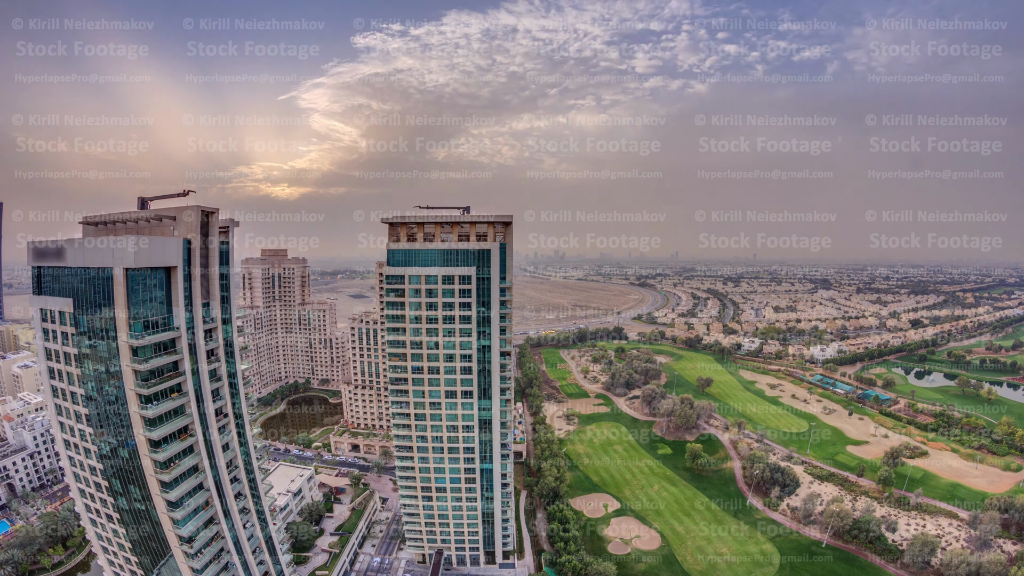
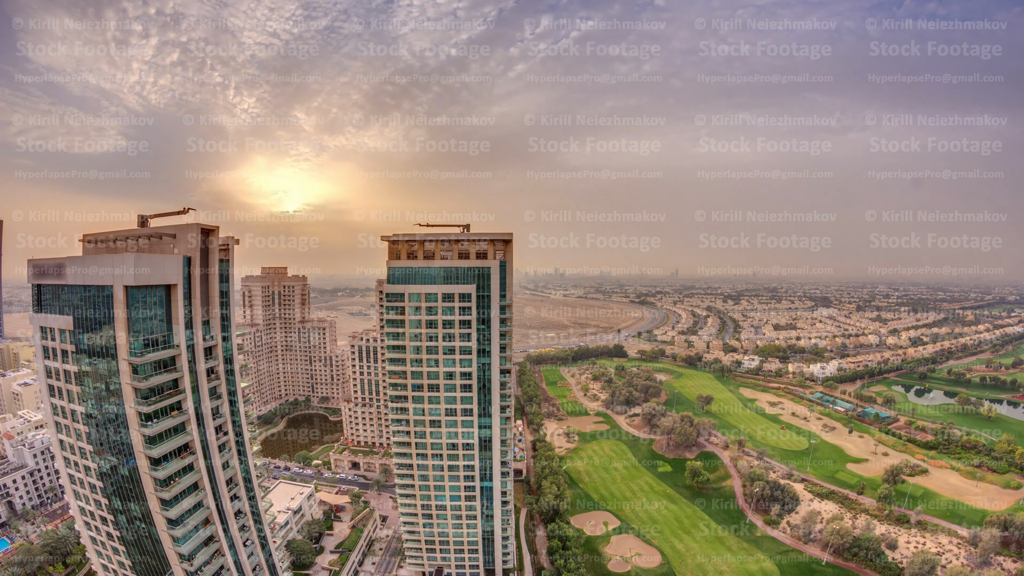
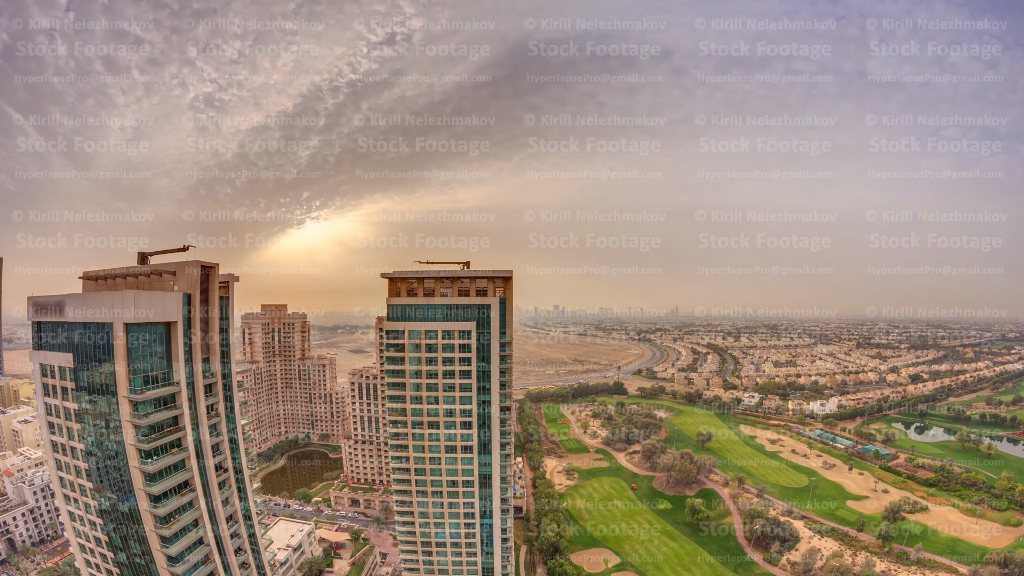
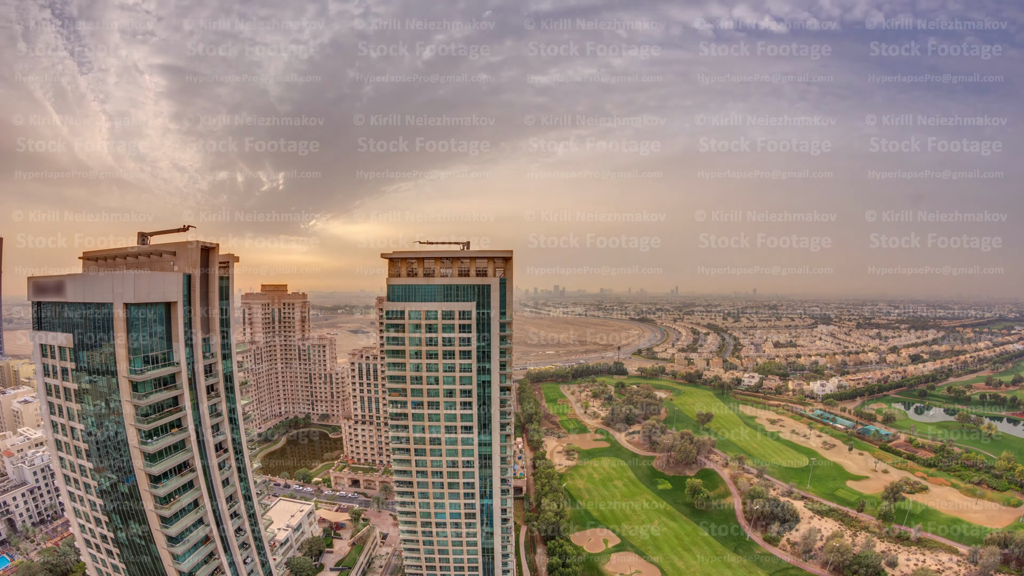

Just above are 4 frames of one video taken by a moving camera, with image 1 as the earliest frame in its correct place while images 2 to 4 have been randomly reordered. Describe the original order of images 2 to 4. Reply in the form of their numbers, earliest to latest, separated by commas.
2, 4, 3
